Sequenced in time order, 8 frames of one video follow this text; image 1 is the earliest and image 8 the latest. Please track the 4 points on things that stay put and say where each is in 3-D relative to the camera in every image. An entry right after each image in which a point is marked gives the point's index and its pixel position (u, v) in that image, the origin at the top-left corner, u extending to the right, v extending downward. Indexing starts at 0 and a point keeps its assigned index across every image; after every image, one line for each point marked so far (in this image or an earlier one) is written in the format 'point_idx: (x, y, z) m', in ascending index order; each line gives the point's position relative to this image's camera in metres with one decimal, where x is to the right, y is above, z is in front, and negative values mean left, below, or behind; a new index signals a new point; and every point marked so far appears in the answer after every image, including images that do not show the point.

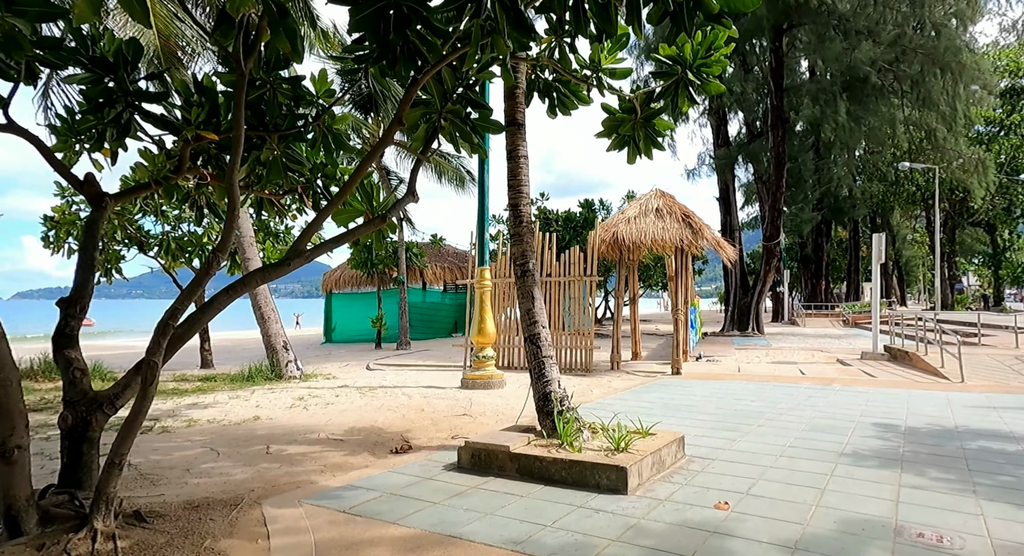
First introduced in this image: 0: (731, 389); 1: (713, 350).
0: (+2.7, -1.4, +8.1) m
1: (+4.0, -1.4, +12.9) m
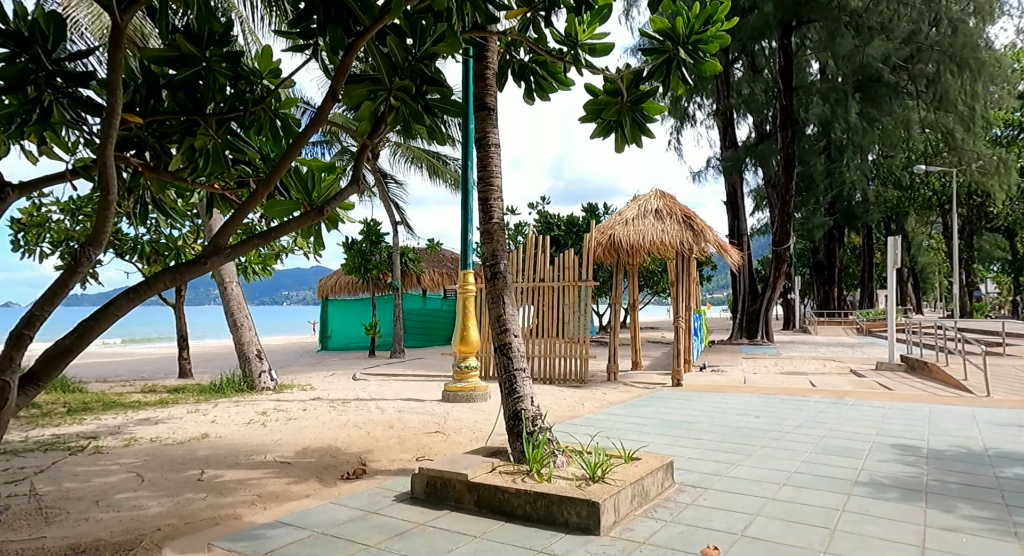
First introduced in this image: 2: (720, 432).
0: (+2.6, -1.4, +7.5) m
1: (+4.0, -1.6, +12.3) m
2: (+1.8, -1.4, +5.6) m
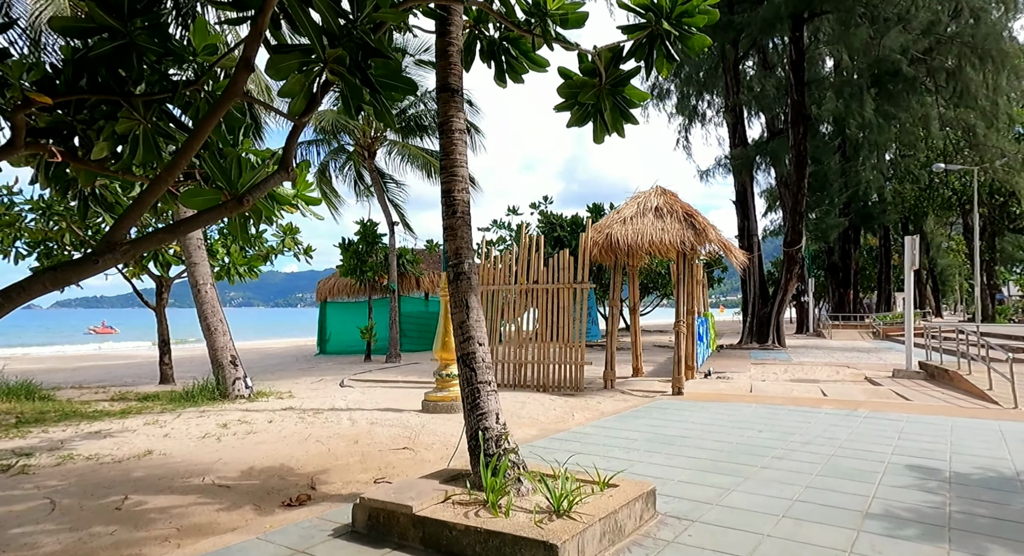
0: (+2.4, -1.5, +6.9) m
1: (+3.9, -1.6, +11.7) m
2: (+1.6, -1.4, +5.1) m
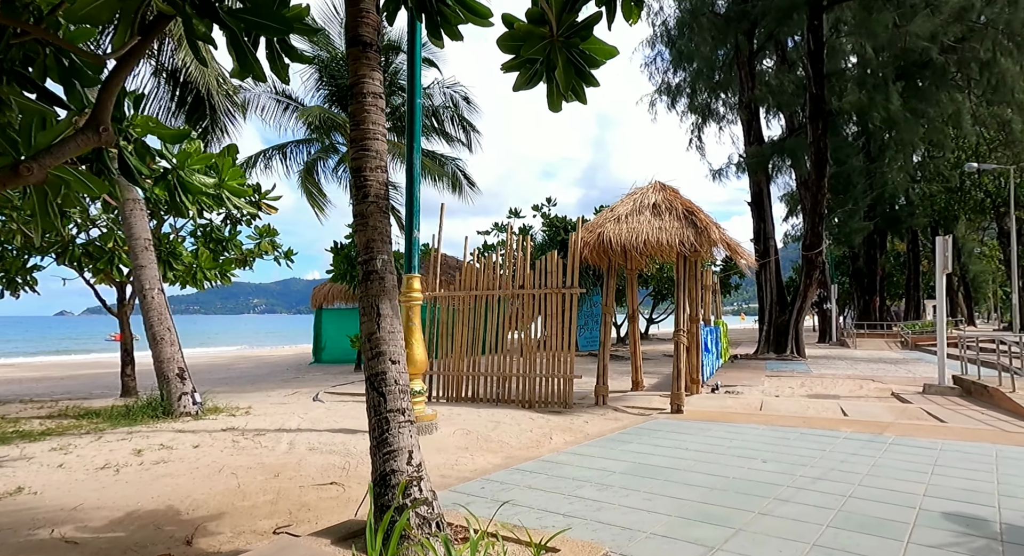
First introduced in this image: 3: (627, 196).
0: (+2.2, -1.5, +6.0) m
1: (+3.8, -1.7, +10.8) m
2: (+1.3, -1.4, +4.2) m
3: (+1.5, +1.1, +8.5) m
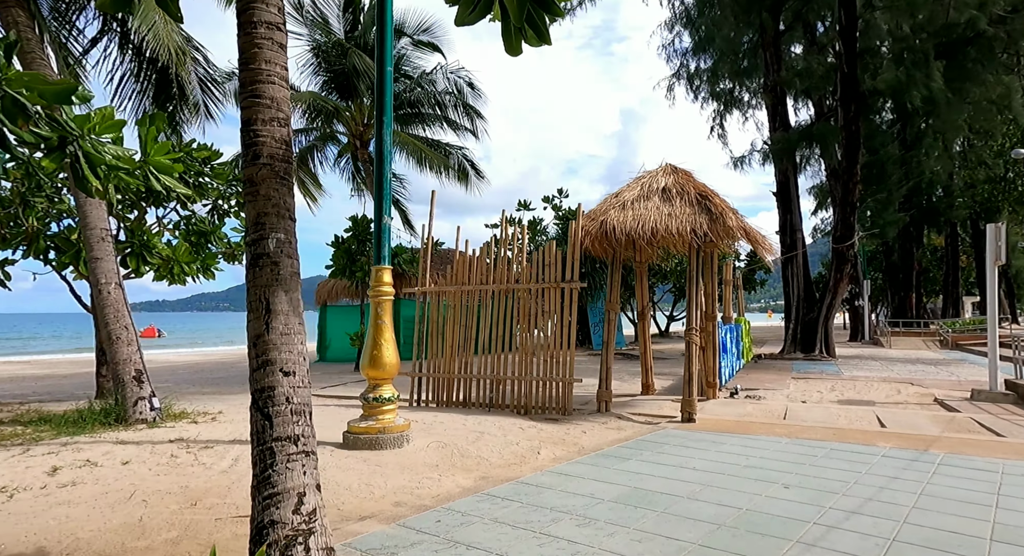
0: (+2.0, -1.4, +5.2) m
1: (+3.8, -1.6, +9.9) m
2: (+1.1, -1.3, +3.5) m
3: (+1.5, +1.2, +7.7) m
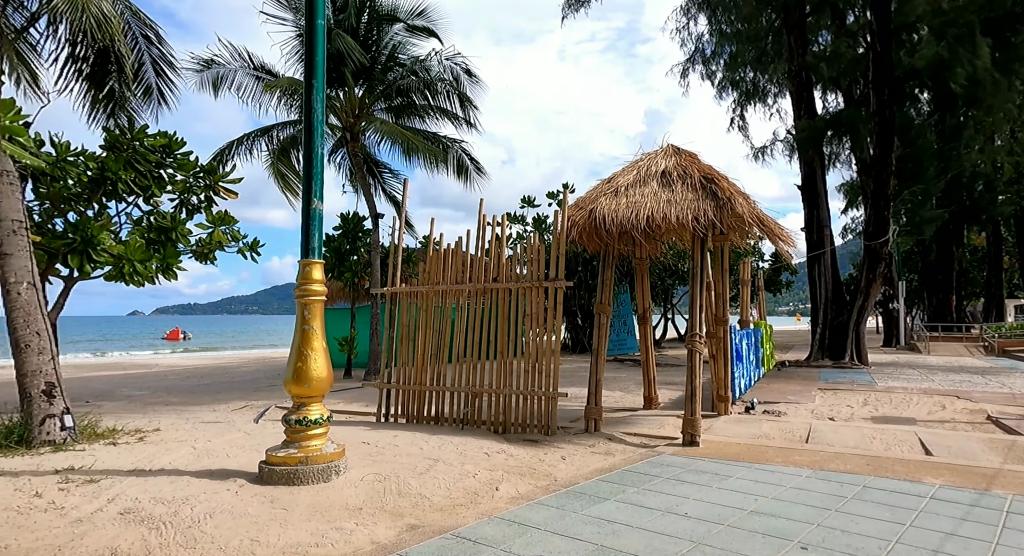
0: (+1.7, -1.4, +4.2) m
1: (+3.7, -1.6, +8.8) m
2: (+0.7, -1.3, +2.4) m
3: (+1.2, +1.2, +6.7) m
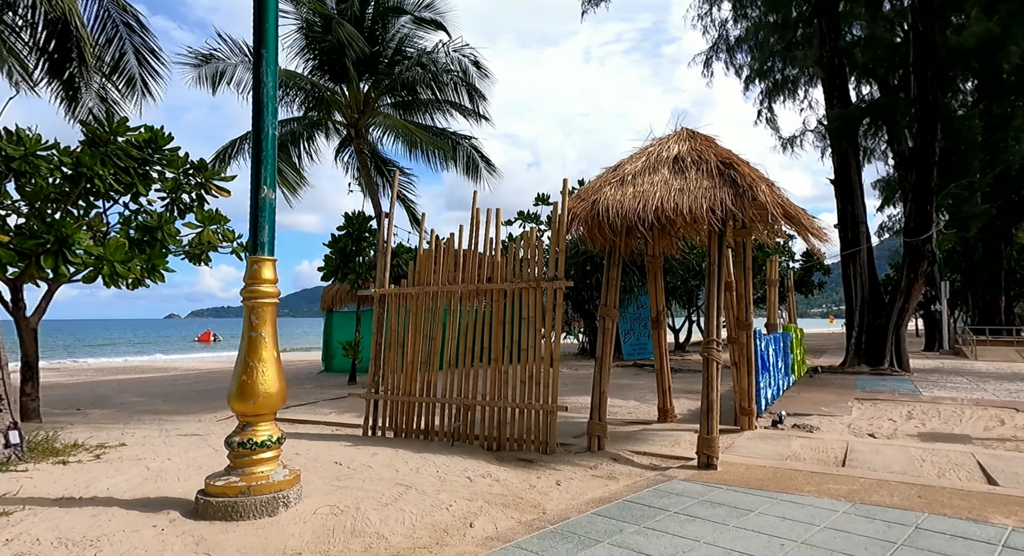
0: (+1.6, -1.4, +3.4) m
1: (+3.8, -1.6, +7.9) m
2: (+0.5, -1.3, +1.8) m
3: (+1.2, +1.2, +6.0) m
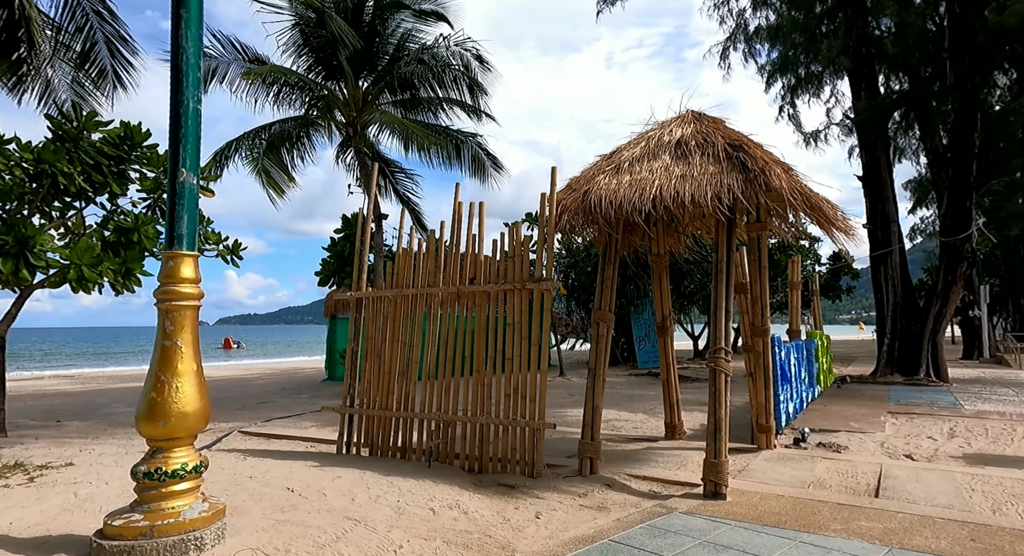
0: (+1.4, -1.3, +2.7) m
1: (+3.7, -1.6, +7.2) m
2: (+0.3, -1.2, +1.1) m
3: (+1.1, +1.2, +5.3) m
